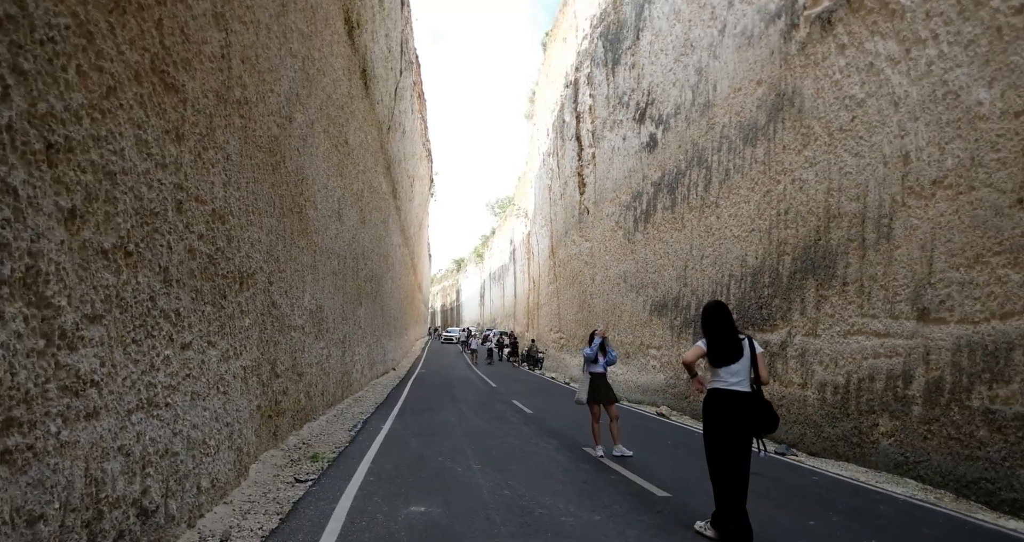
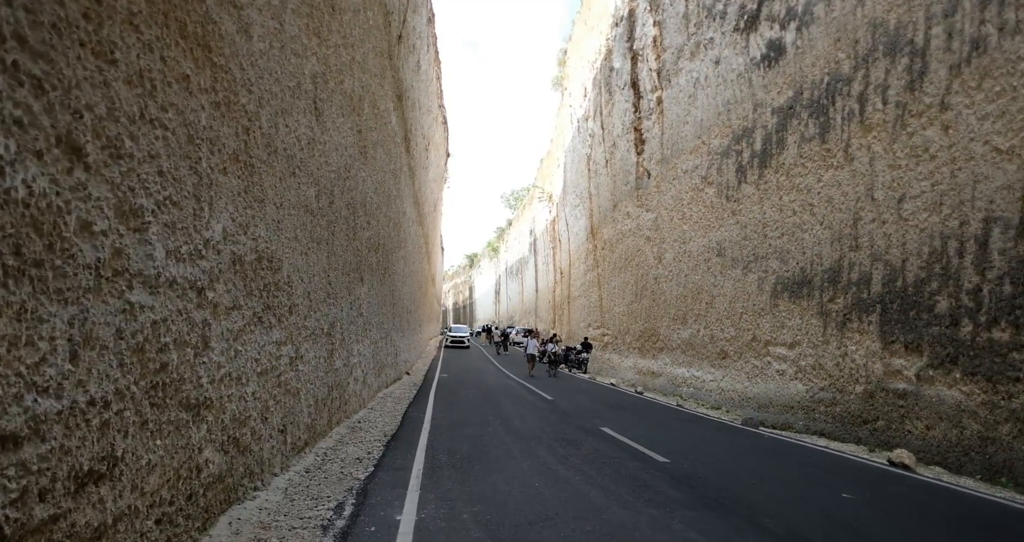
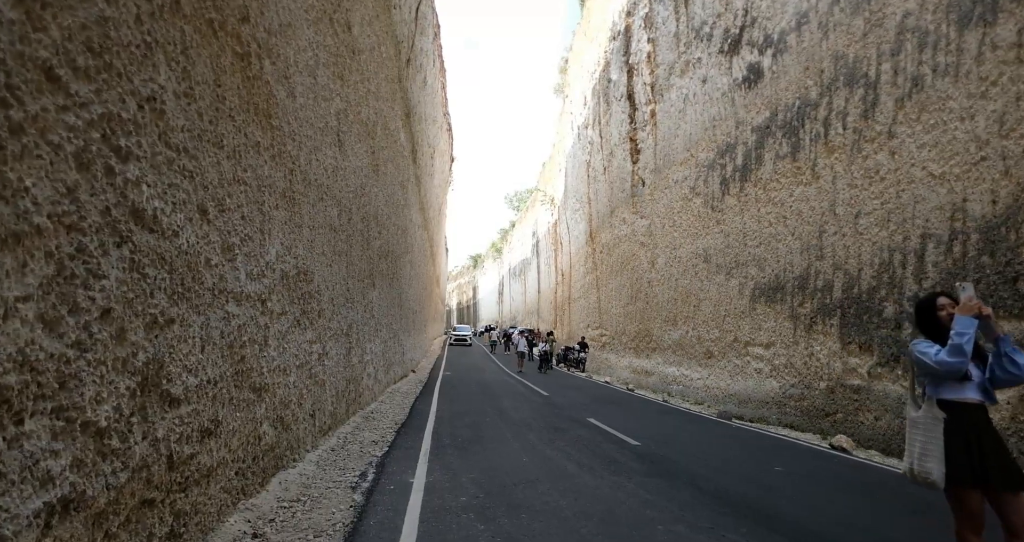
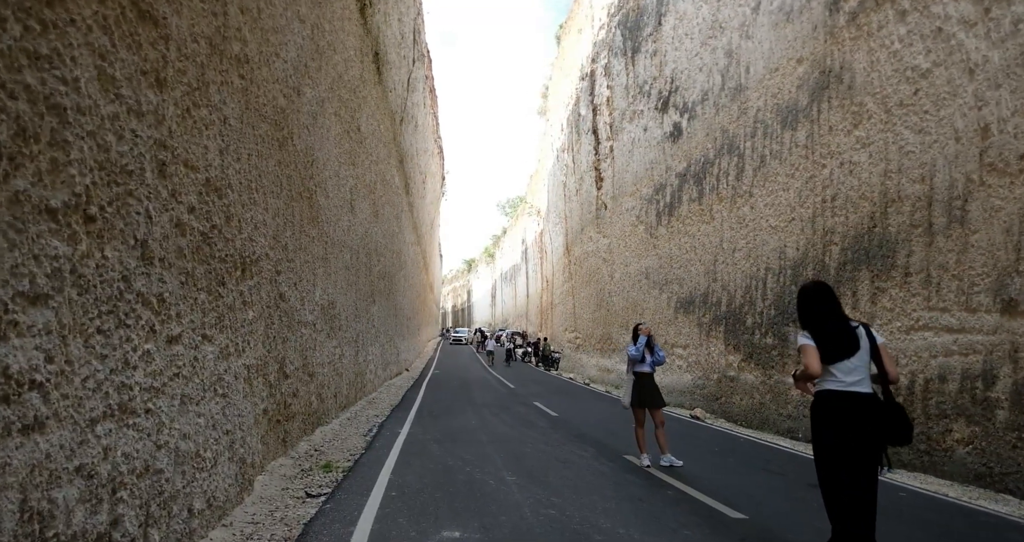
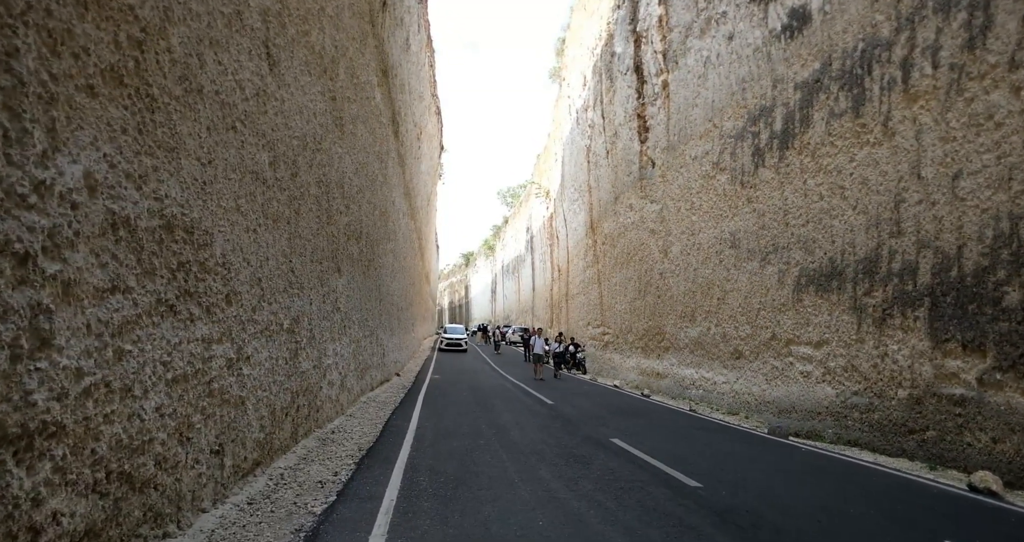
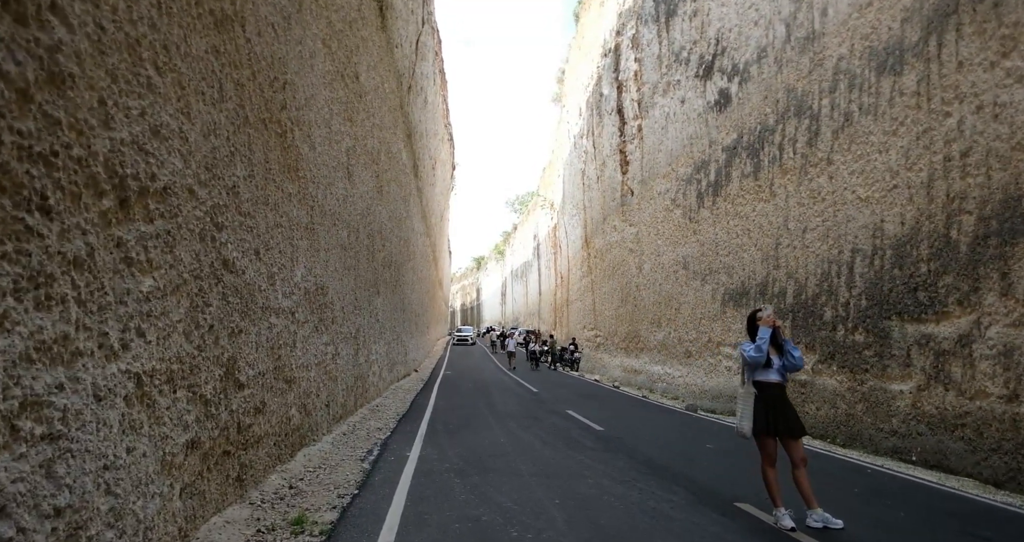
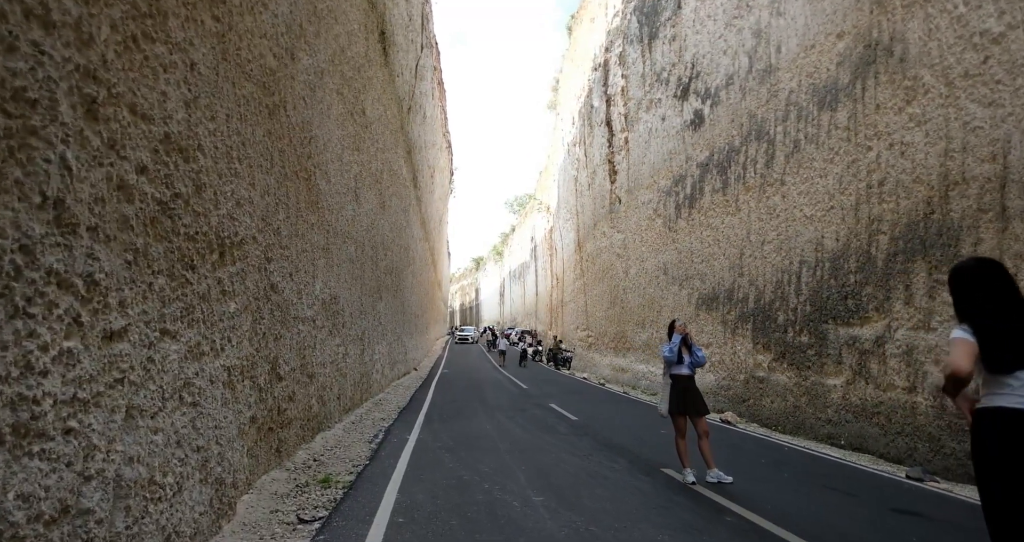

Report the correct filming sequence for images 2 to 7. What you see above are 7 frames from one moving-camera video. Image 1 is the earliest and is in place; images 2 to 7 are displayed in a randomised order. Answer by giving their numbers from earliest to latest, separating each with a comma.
4, 7, 6, 3, 2, 5
